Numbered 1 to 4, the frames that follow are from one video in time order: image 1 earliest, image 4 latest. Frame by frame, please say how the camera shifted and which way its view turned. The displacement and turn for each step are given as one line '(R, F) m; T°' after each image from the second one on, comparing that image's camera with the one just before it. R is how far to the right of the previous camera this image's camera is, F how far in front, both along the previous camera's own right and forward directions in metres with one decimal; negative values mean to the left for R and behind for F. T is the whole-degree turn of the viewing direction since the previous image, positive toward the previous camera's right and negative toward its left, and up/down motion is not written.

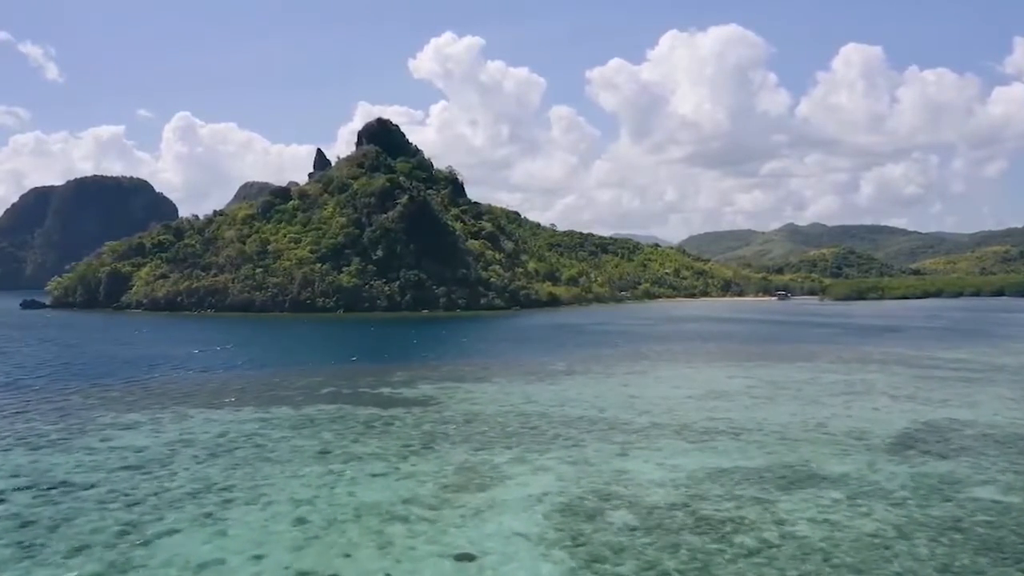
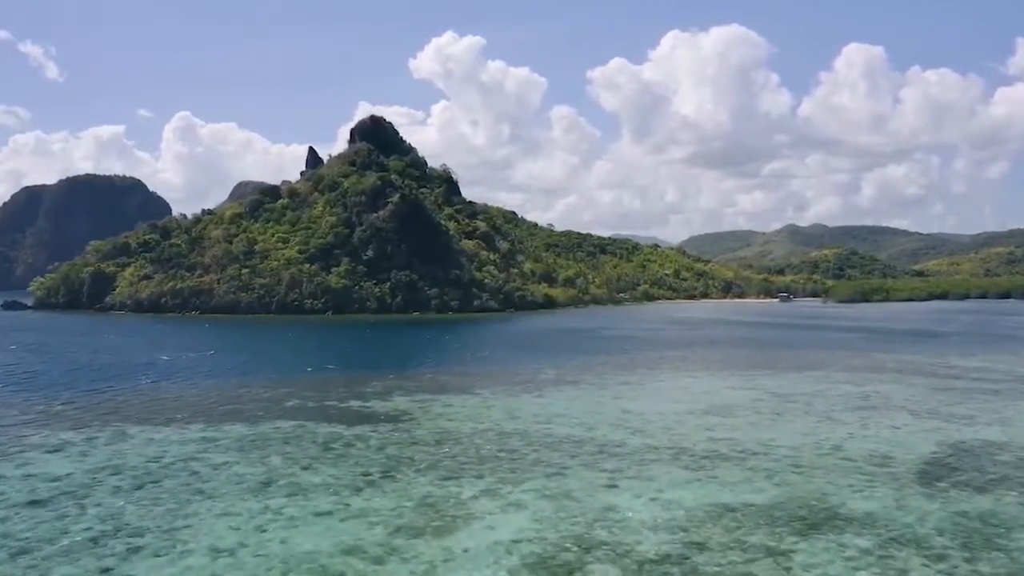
(+0.9, +4.1) m; 0°
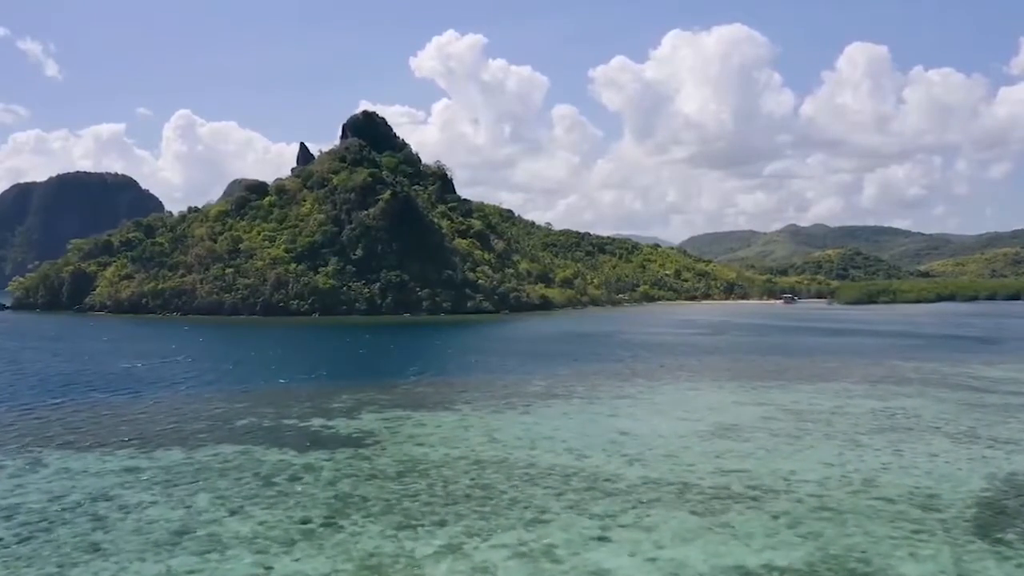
(+0.8, +5.0) m; 0°
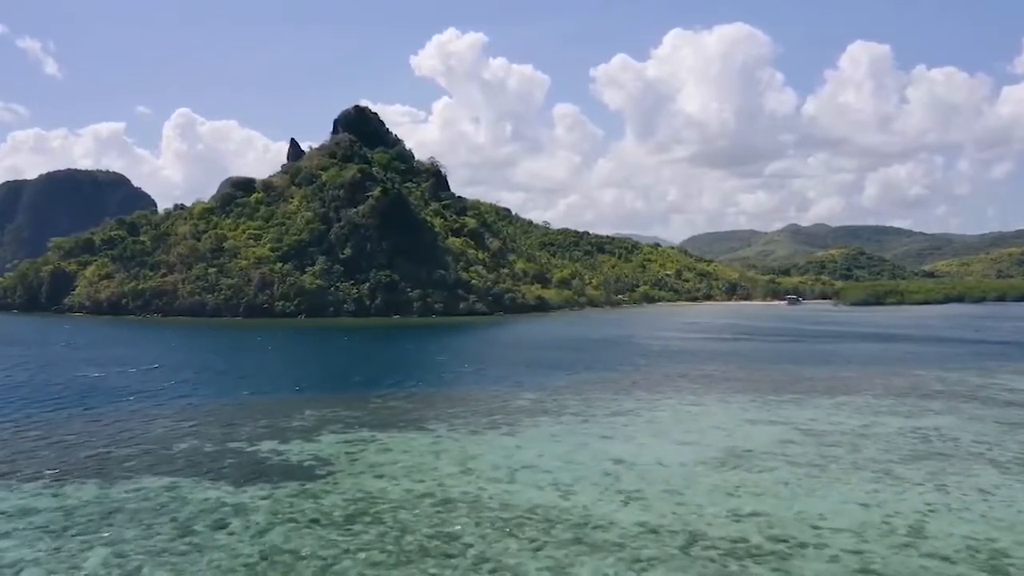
(+0.8, +4.9) m; 0°
